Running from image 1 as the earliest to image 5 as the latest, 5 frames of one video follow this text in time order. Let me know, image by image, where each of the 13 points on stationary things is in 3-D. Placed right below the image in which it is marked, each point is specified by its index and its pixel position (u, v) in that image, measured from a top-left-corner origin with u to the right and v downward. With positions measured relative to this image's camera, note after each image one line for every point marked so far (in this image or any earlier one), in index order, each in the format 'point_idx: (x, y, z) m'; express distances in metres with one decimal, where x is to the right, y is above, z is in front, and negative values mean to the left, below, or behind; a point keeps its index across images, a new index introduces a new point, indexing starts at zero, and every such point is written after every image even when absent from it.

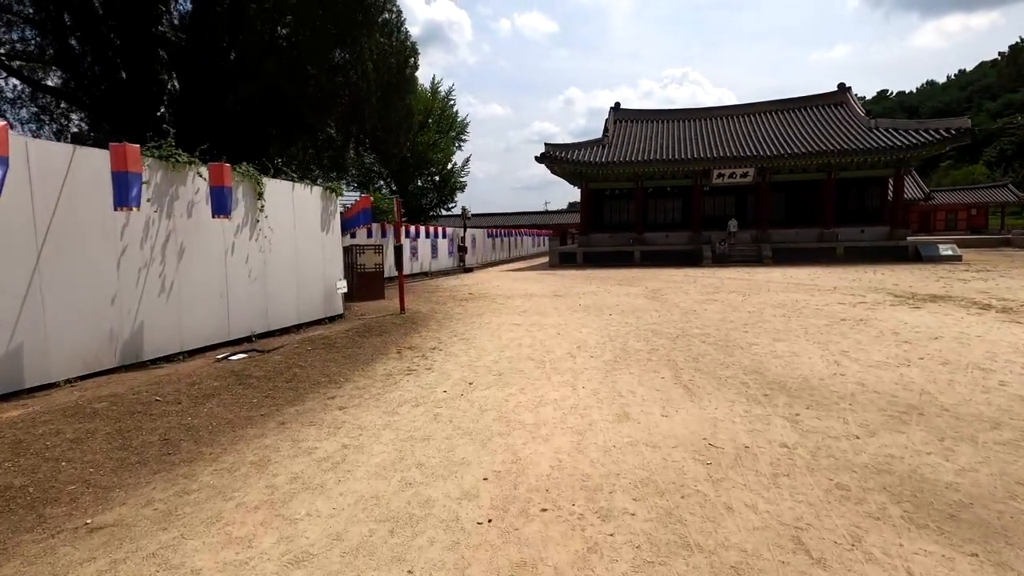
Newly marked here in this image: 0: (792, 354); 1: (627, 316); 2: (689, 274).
0: (+3.2, -0.8, +6.2) m
1: (+2.0, -0.5, +9.5) m
2: (+6.5, +0.5, +19.8) m
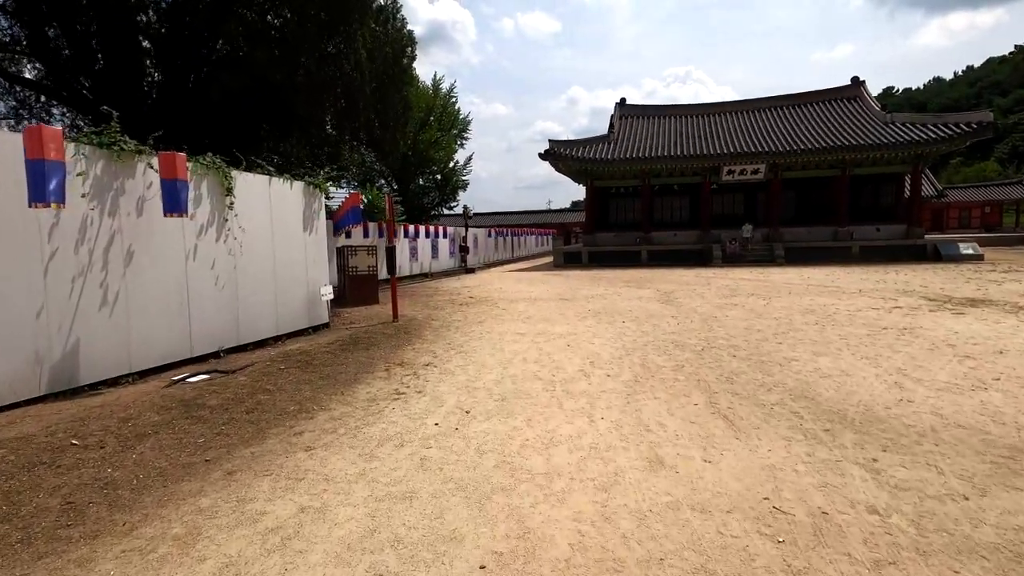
0: (+3.3, -0.9, +5.3) m
1: (+2.1, -0.6, +8.7) m
2: (+6.6, +0.4, +18.9) m
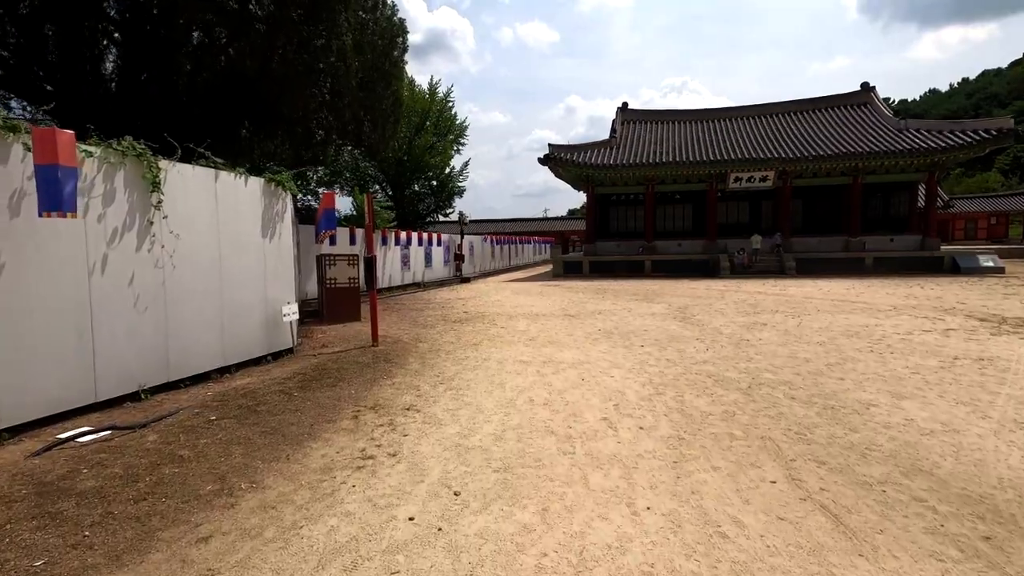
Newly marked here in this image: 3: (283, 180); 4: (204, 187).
0: (+3.3, -1.1, +4.1) m
1: (+2.1, -0.8, +7.4) m
2: (+6.6, 0.0, +17.7) m
3: (-2.7, +1.3, +6.2) m
4: (-3.0, +1.0, +5.2) m
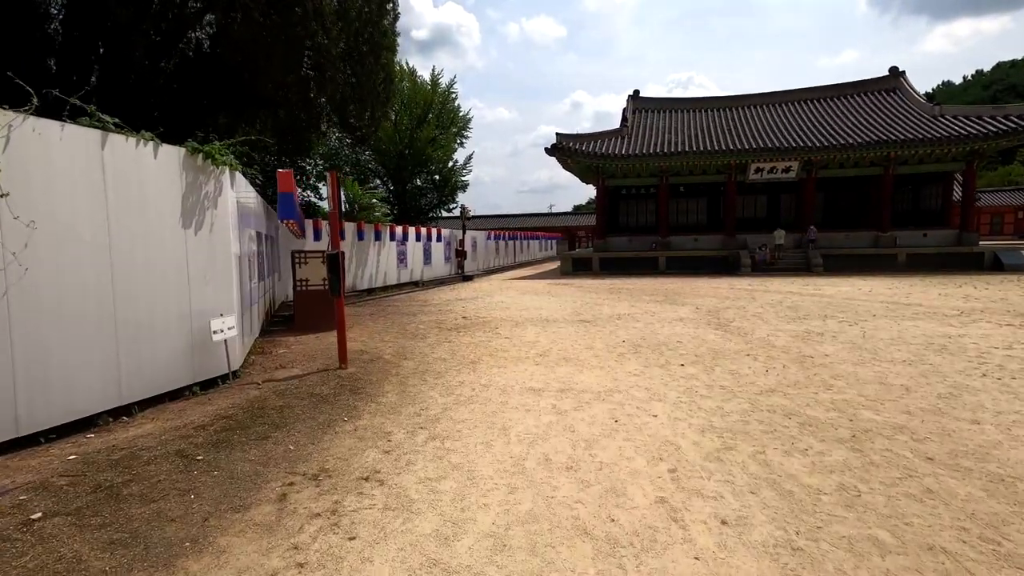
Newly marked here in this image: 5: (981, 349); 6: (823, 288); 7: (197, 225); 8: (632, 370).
0: (+3.4, -1.1, +2.5) m
1: (+2.2, -0.9, +5.8) m
2: (+6.7, 0.0, +16.1) m
3: (-2.6, +1.2, +4.7) m
4: (-2.9, +0.9, +3.6) m
5: (+5.9, -0.8, +6.7) m
6: (+9.0, 0.0, +15.5) m
7: (-2.7, +0.5, +4.6) m
8: (+1.3, -0.9, +5.9) m
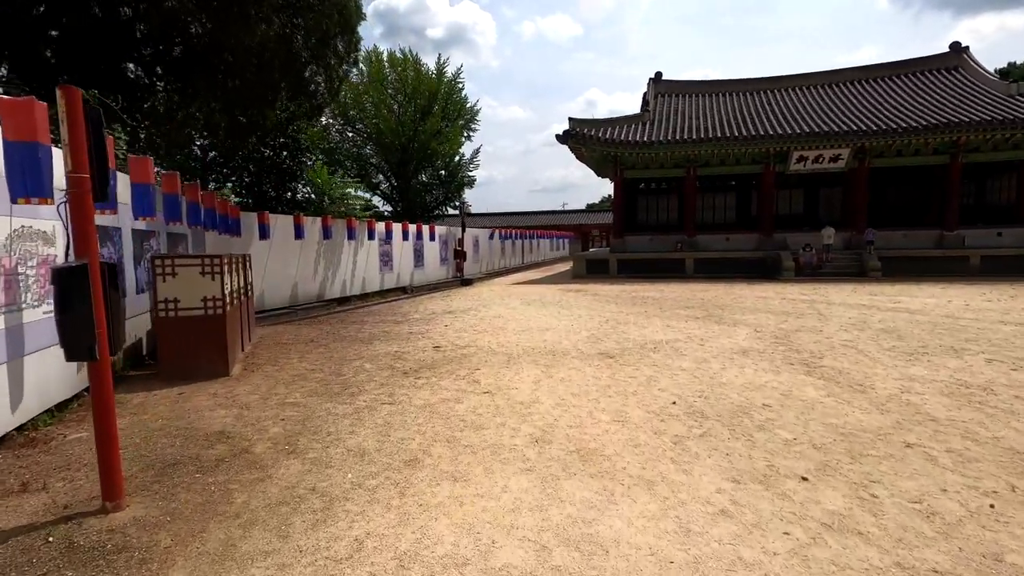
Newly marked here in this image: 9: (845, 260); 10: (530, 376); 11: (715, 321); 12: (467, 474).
0: (+3.1, -1.4, -0.5) m
1: (+2.0, -1.2, +2.9) m
2: (+6.8, -0.2, +13.0) m
3: (-2.8, +1.0, +1.8) m
4: (-3.2, +0.7, +0.8) m
5: (+5.7, -1.0, +3.7) m
6: (+9.0, -0.3, +12.4) m
7: (-2.9, +0.3, +1.8) m
8: (+1.1, -1.2, +3.0) m
9: (+11.9, +1.0, +19.0) m
10: (+0.2, -0.9, +5.7) m
11: (+3.7, -0.6, +9.7) m
12: (-0.3, -1.1, +3.3) m
